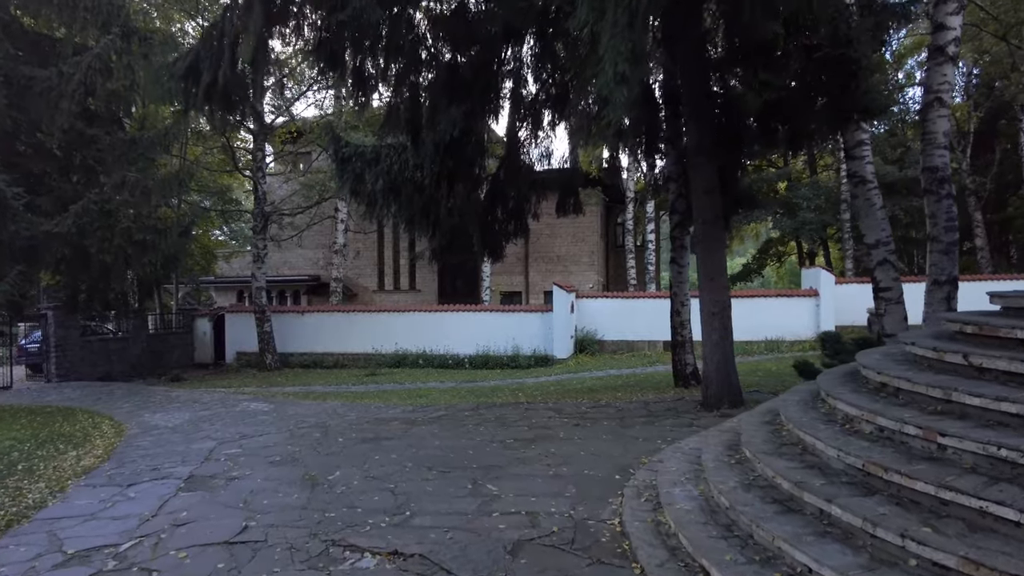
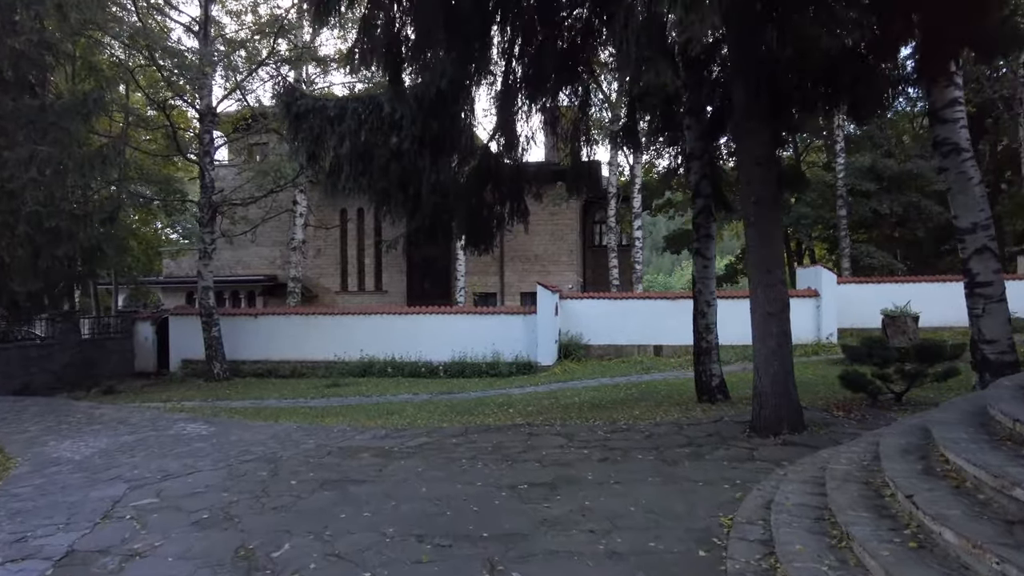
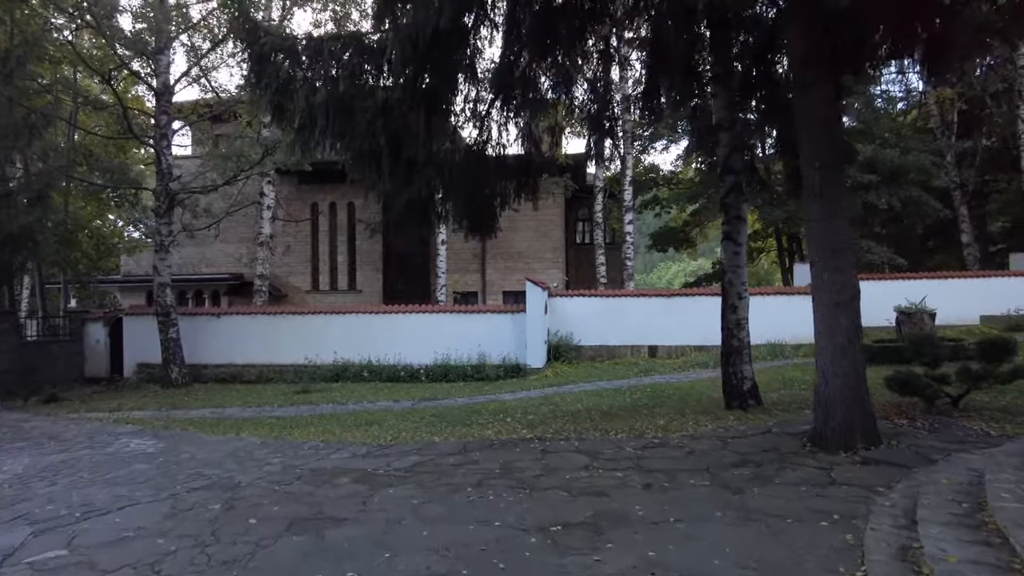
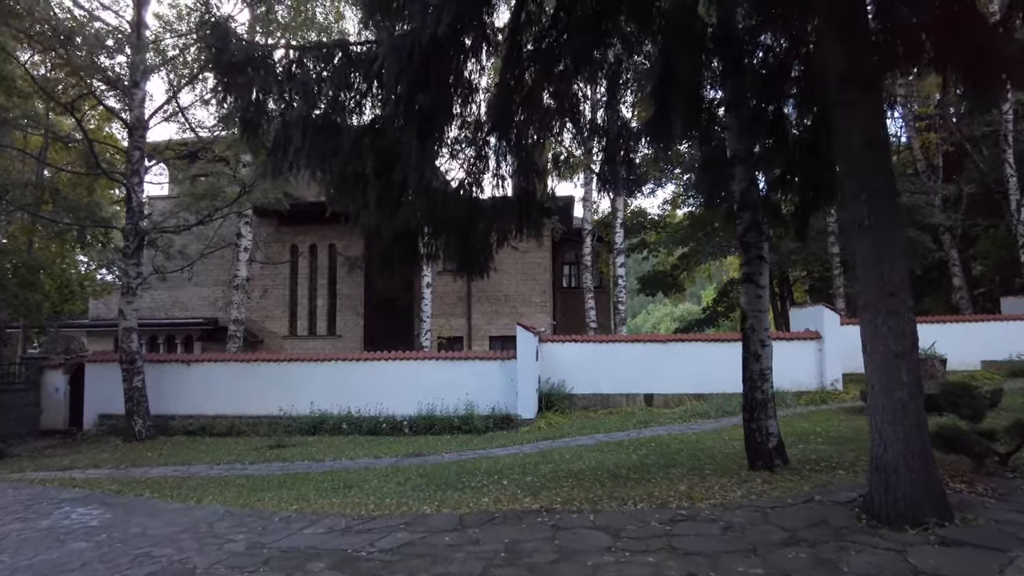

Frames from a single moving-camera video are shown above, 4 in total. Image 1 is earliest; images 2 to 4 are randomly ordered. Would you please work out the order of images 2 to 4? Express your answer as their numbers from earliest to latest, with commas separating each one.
2, 3, 4
